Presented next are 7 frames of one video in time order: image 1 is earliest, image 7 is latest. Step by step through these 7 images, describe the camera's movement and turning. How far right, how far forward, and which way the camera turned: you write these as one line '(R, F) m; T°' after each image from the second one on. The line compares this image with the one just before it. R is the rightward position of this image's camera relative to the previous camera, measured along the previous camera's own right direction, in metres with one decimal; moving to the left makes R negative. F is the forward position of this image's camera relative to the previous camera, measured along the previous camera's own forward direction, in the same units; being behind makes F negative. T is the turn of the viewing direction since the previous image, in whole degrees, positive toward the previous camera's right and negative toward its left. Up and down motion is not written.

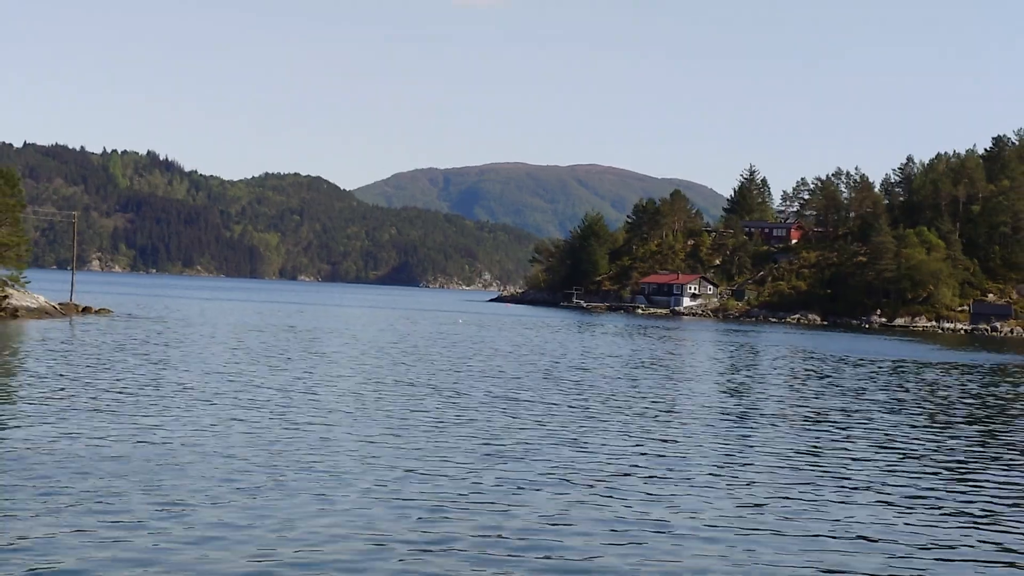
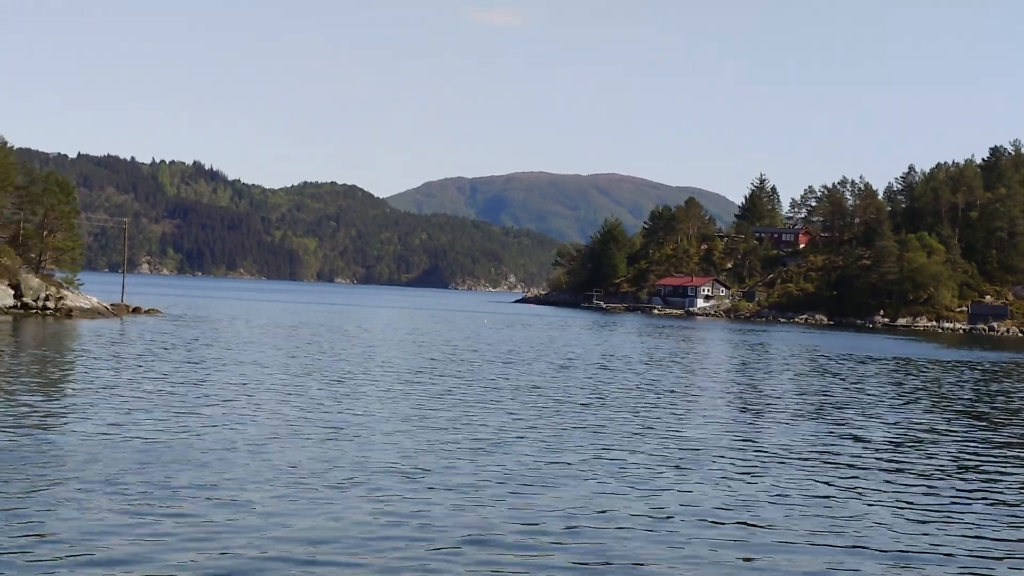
(-0.9, -2.8) m; 0°
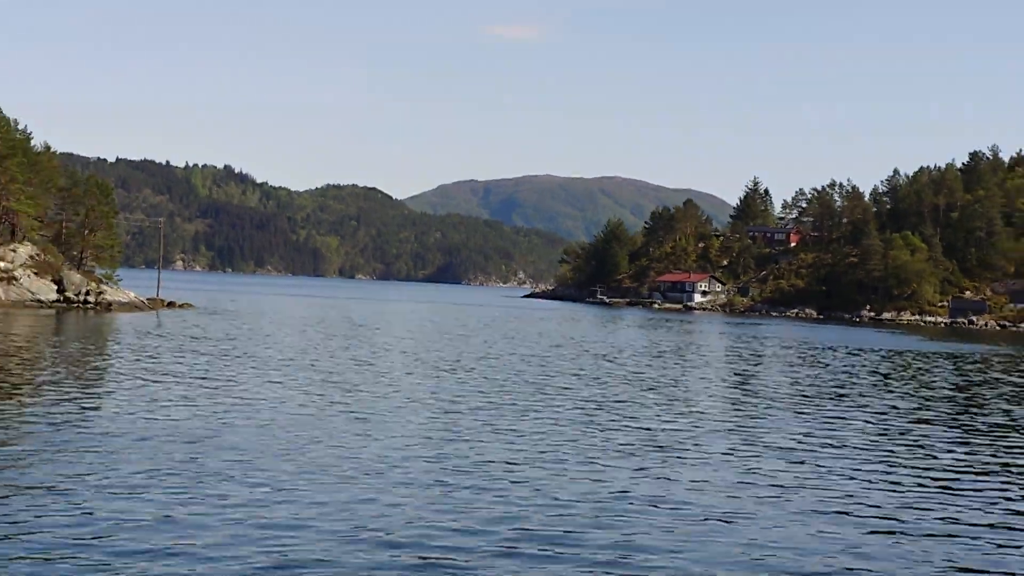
(-0.1, -3.3) m; 0°
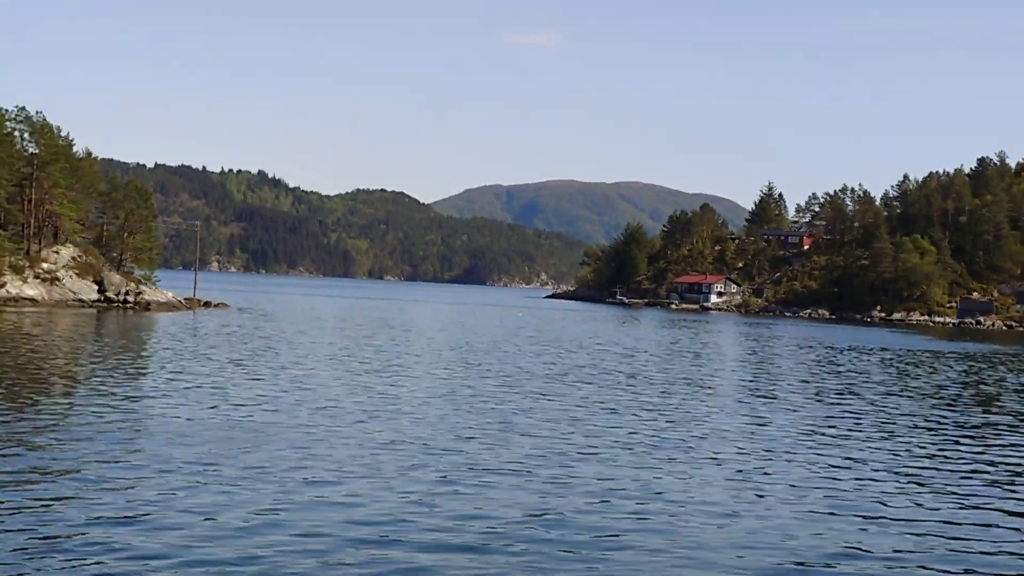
(-0.8, -1.9) m; 0°
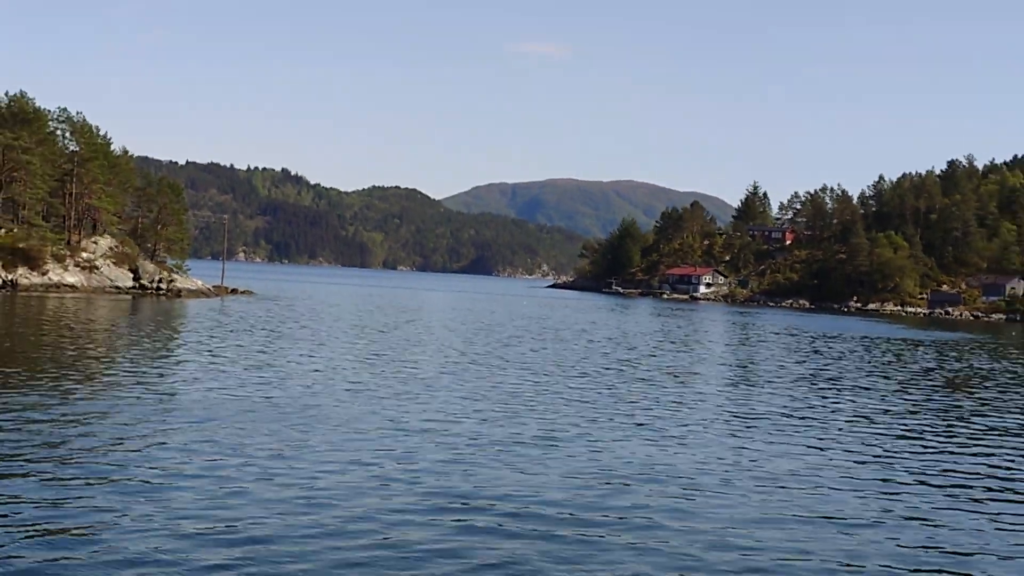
(-0.2, -4.3) m; 0°
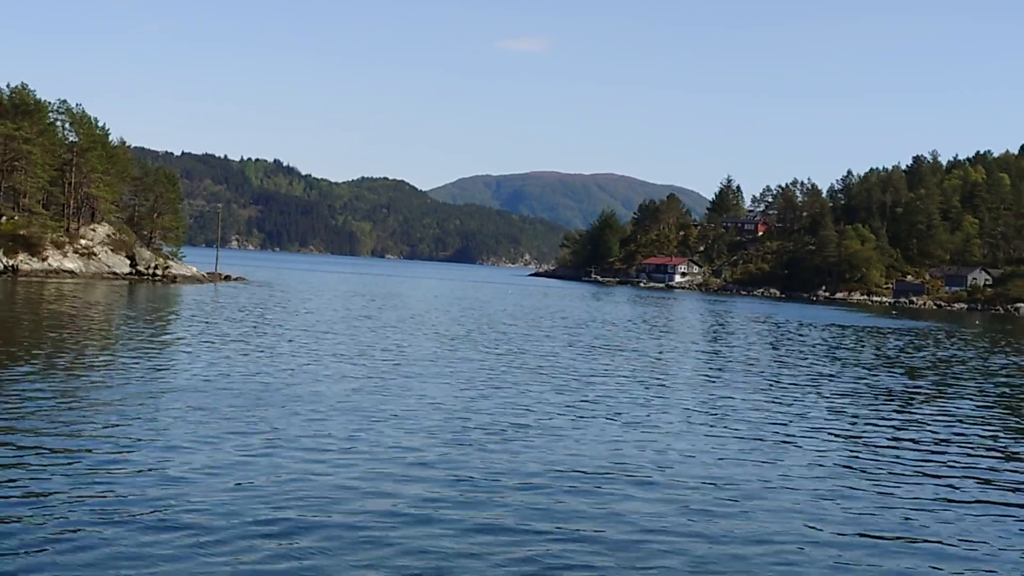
(+0.5, -2.4) m; 0°
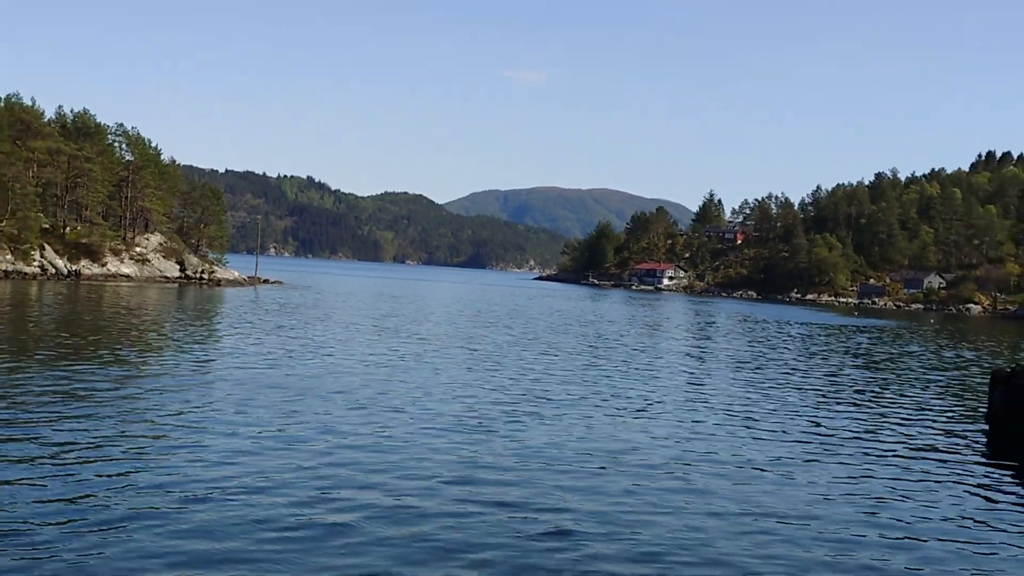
(-0.4, -7.5) m; 0°
